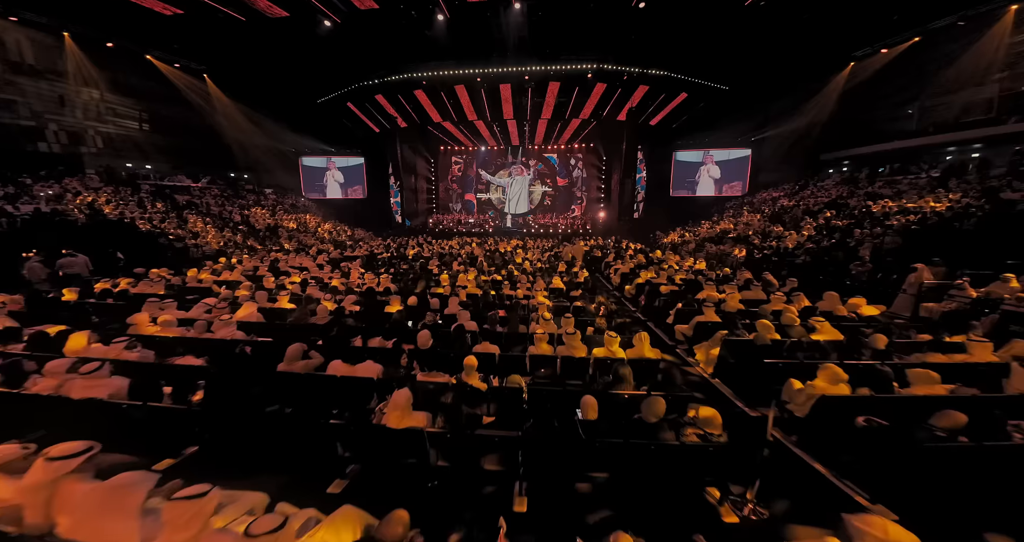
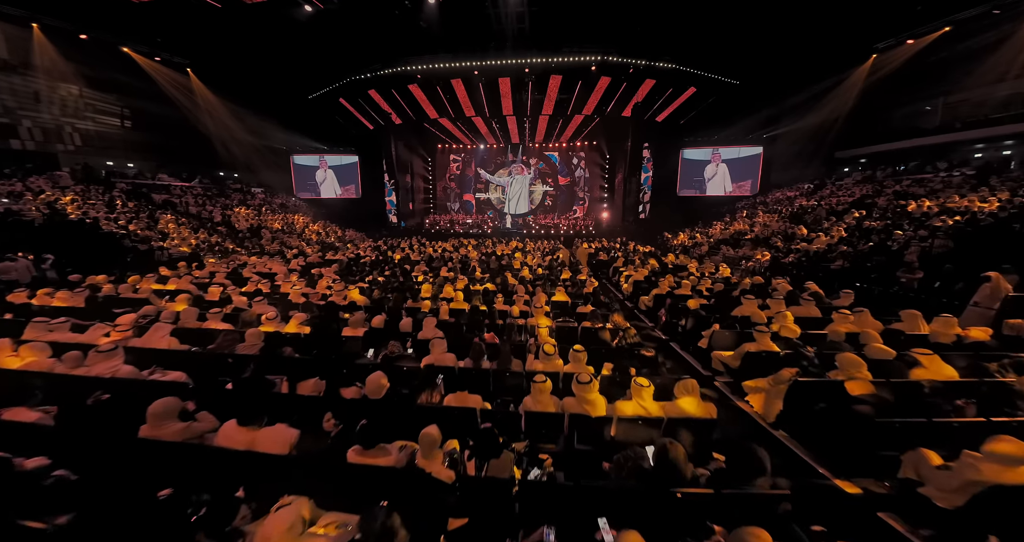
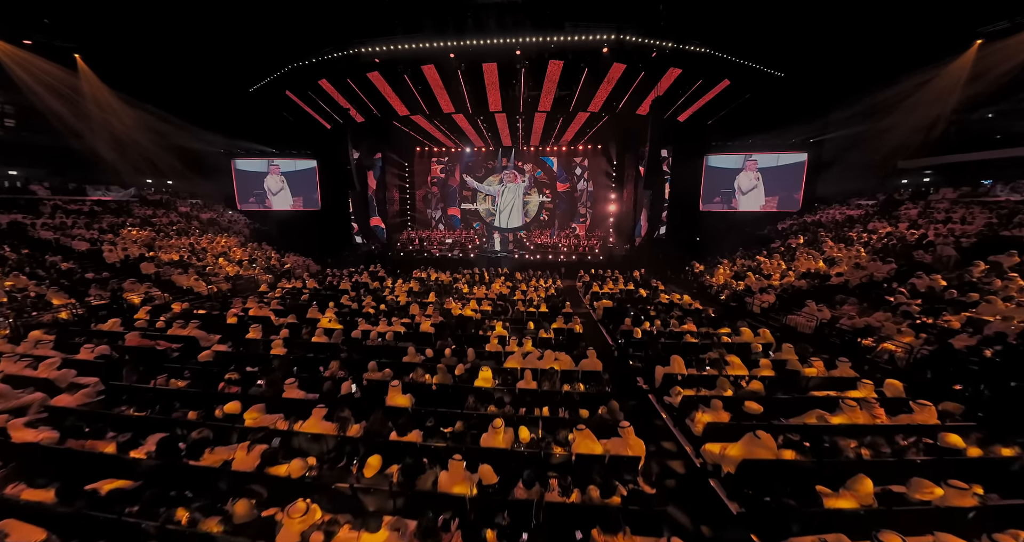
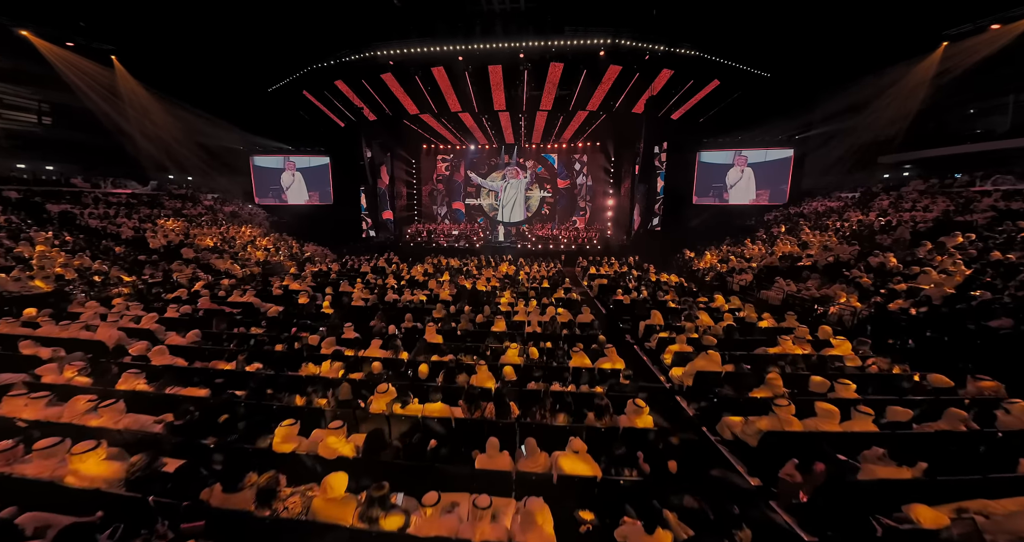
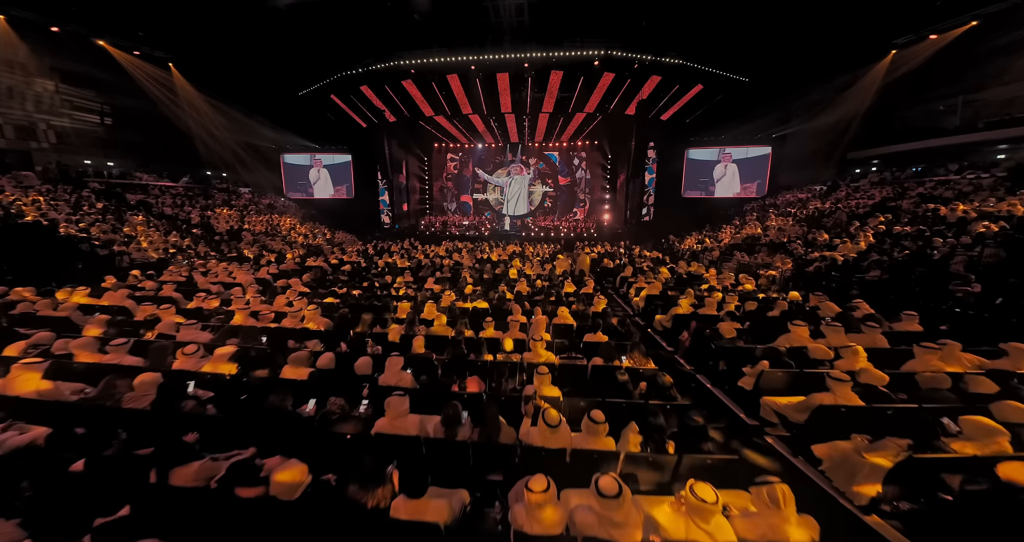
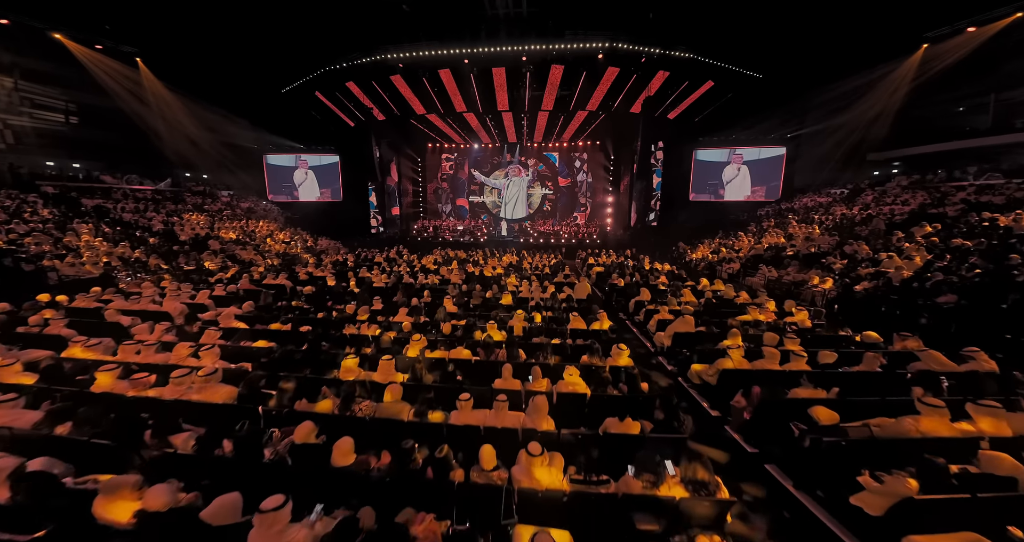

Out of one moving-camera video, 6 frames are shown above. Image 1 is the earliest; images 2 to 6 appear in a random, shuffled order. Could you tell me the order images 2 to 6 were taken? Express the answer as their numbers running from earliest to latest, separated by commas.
2, 5, 6, 4, 3
